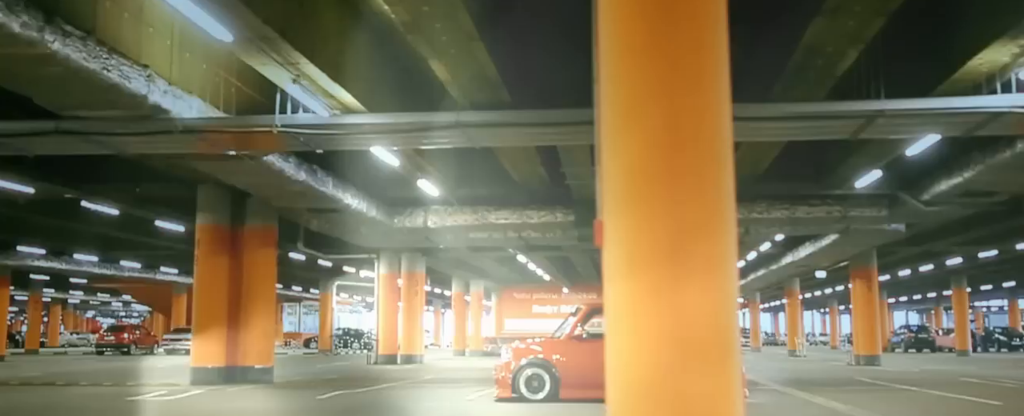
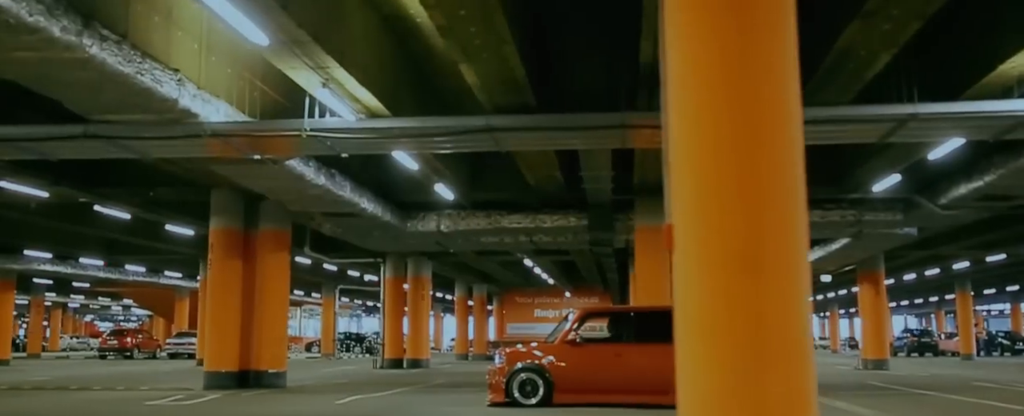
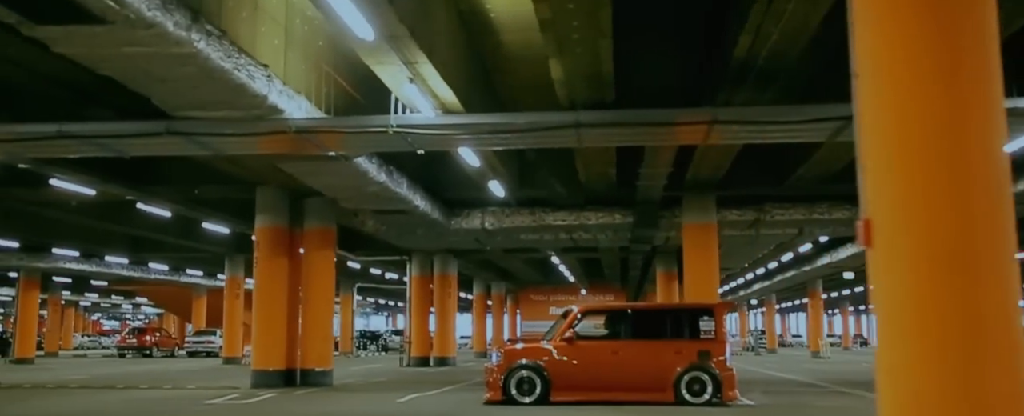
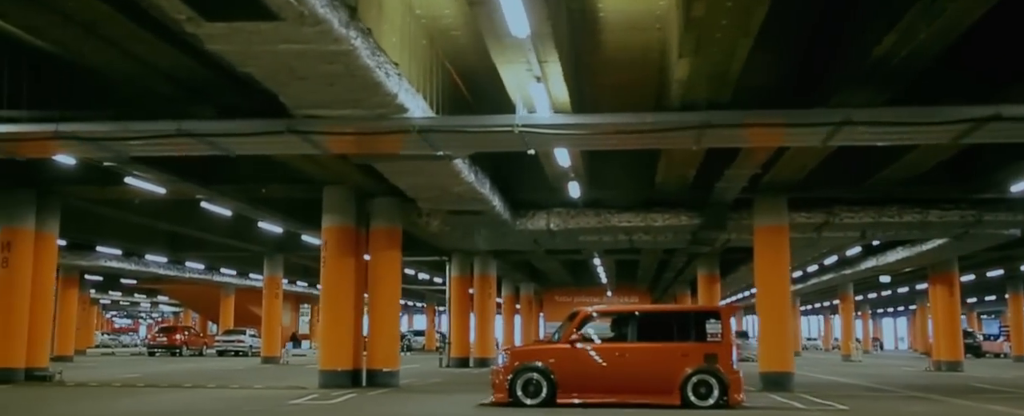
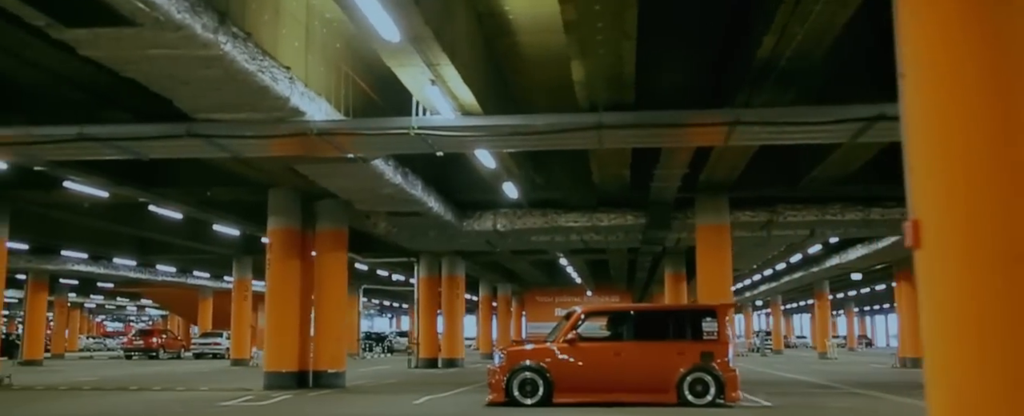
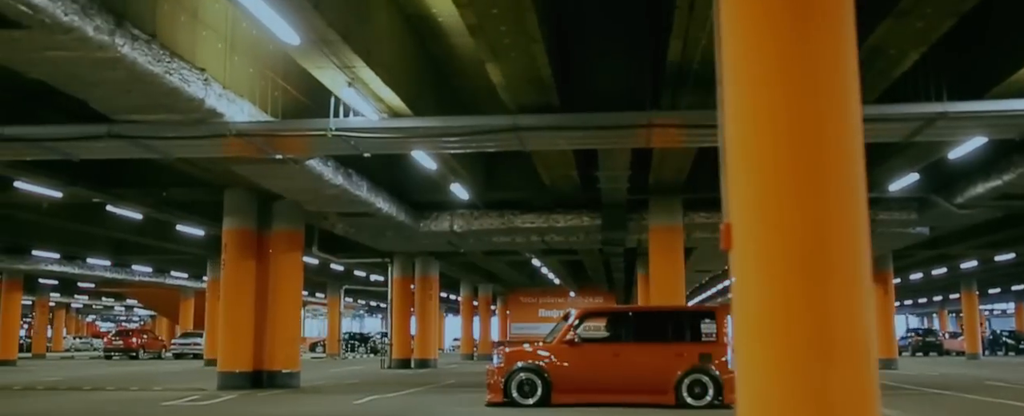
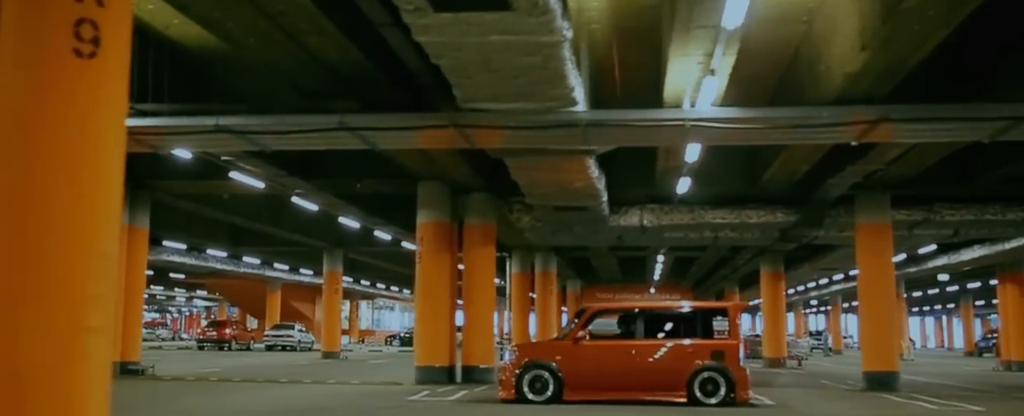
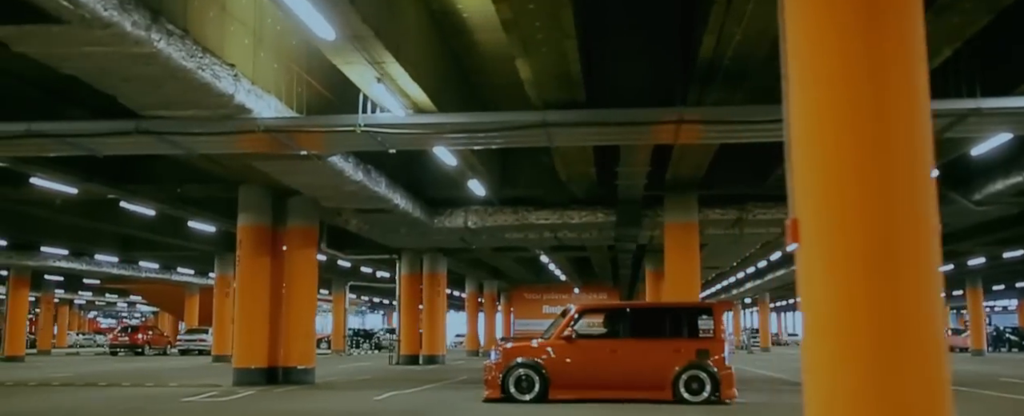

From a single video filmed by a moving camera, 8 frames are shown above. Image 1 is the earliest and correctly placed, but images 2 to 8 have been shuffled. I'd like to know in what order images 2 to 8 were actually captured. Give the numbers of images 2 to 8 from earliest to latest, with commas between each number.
2, 6, 8, 3, 5, 4, 7
